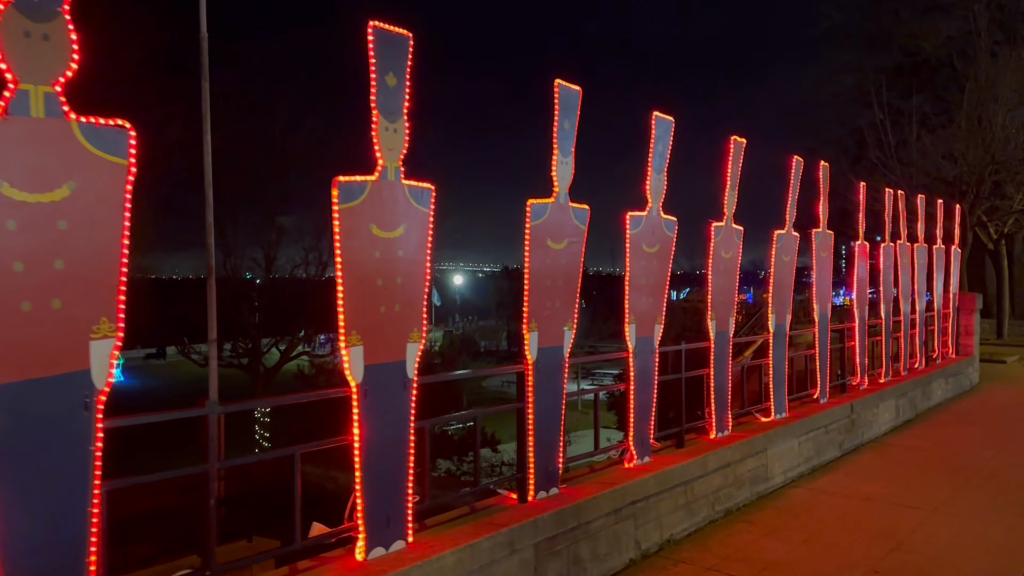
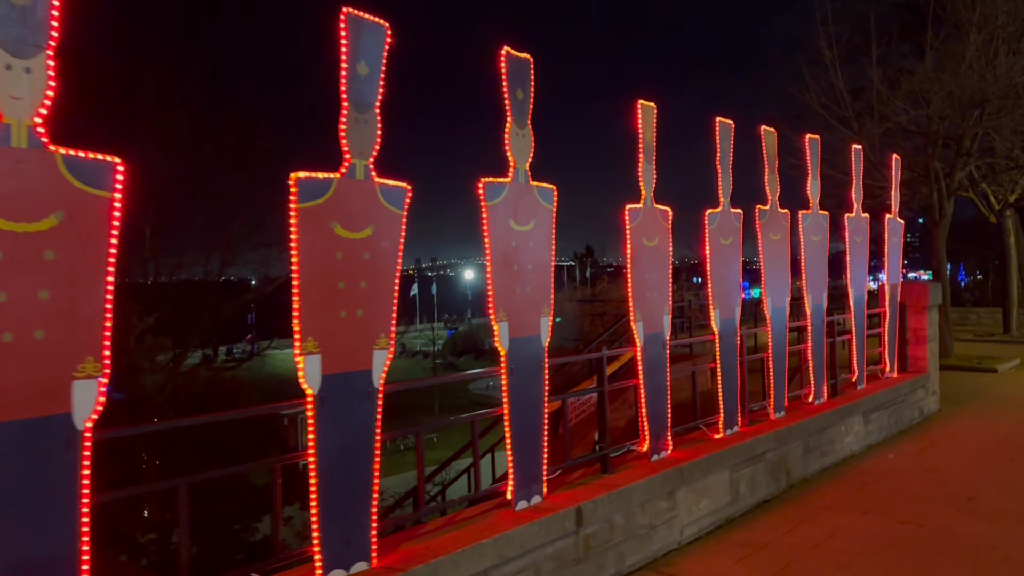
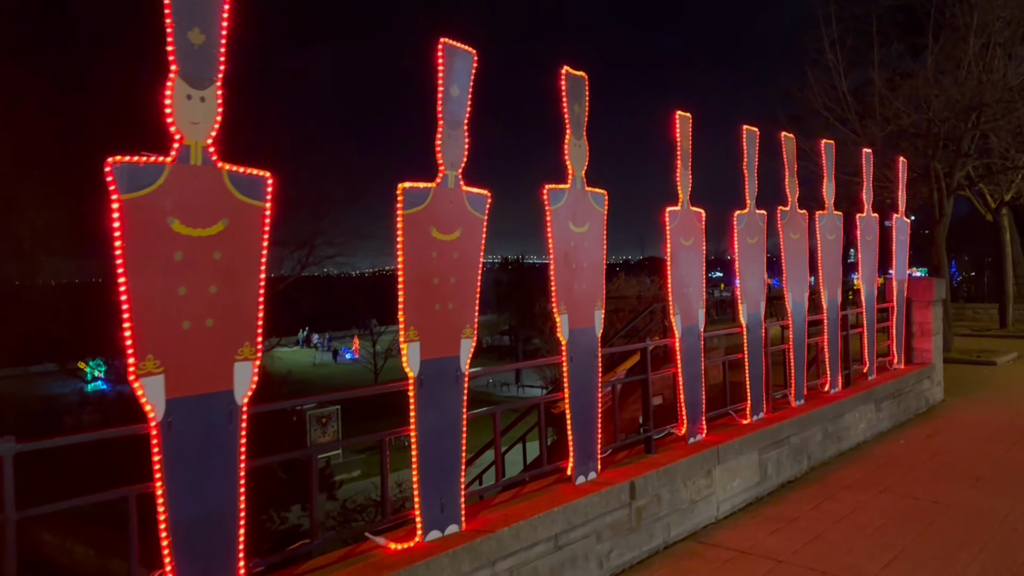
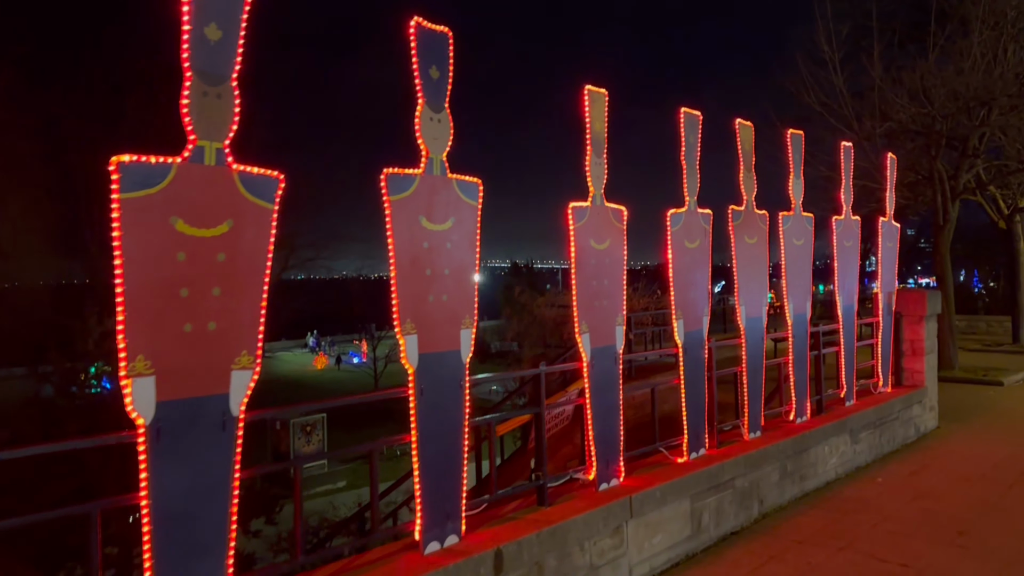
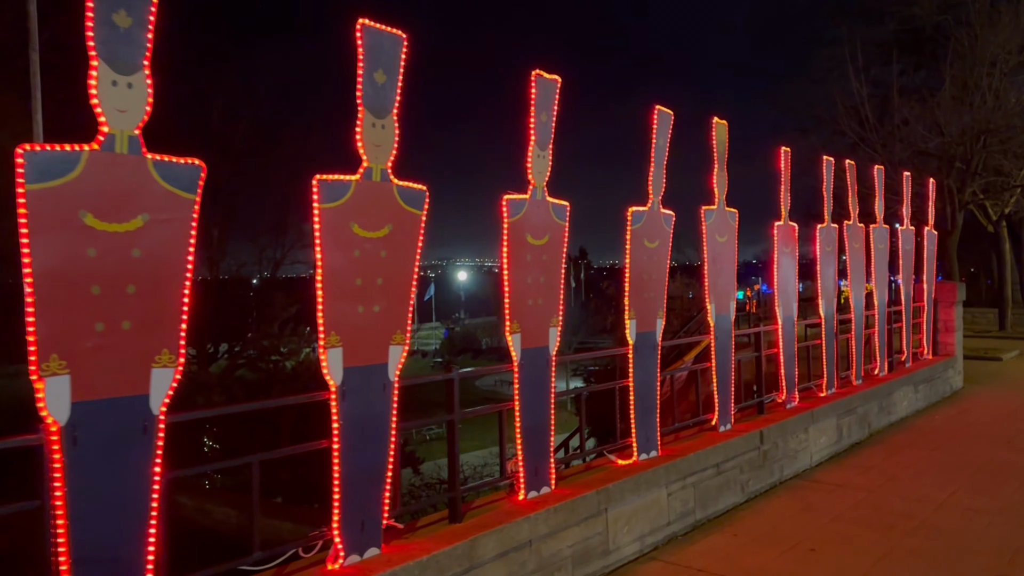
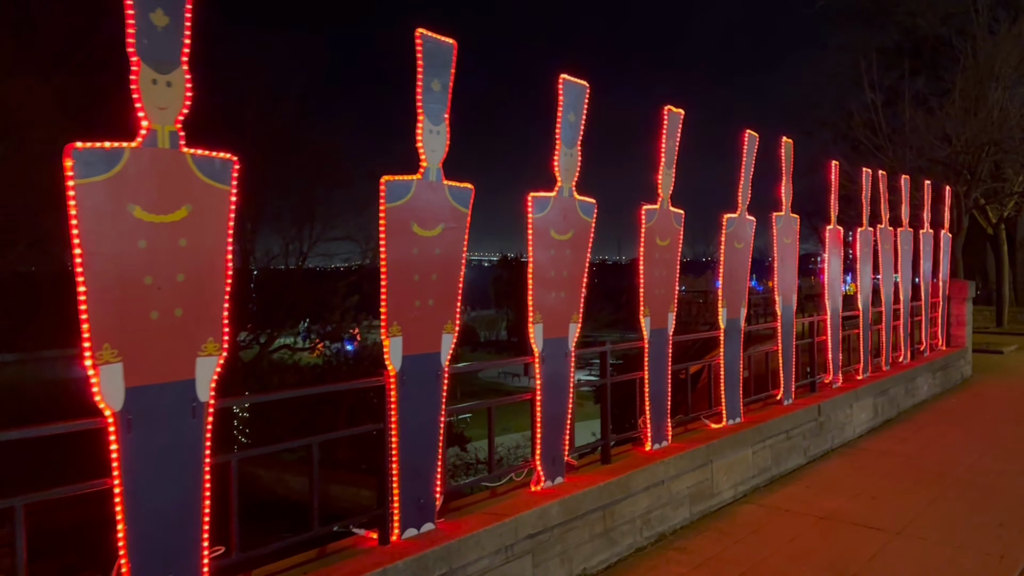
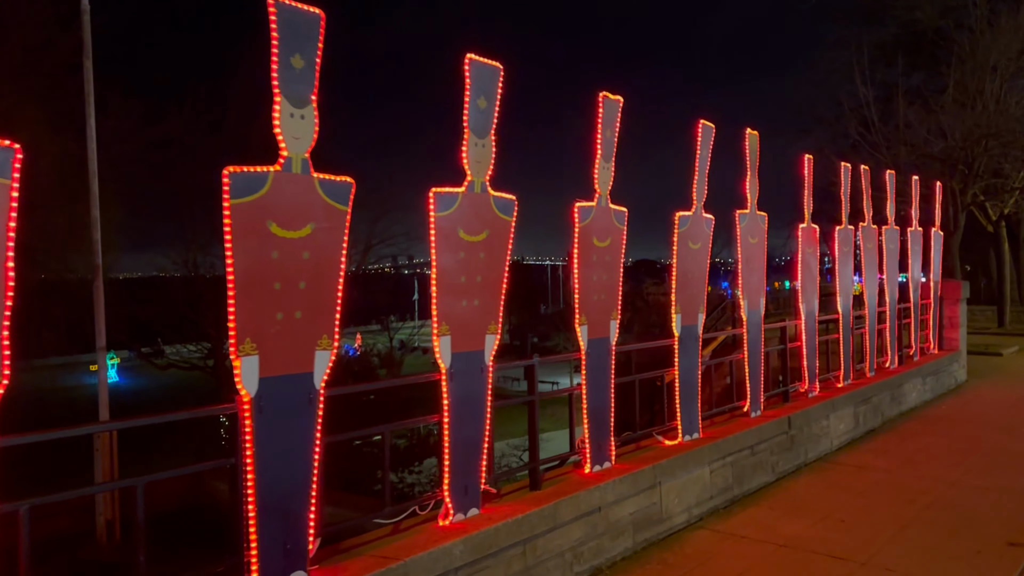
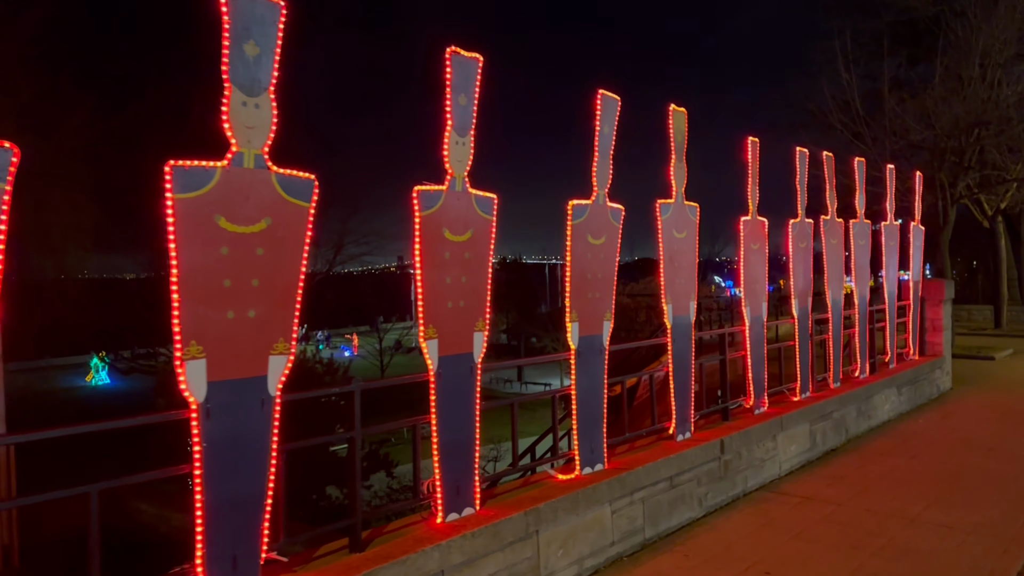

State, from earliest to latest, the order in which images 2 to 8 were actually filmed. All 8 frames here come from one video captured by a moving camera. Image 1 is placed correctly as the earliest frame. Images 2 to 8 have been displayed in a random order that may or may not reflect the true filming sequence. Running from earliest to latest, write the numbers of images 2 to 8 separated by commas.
6, 7, 5, 8, 3, 2, 4
